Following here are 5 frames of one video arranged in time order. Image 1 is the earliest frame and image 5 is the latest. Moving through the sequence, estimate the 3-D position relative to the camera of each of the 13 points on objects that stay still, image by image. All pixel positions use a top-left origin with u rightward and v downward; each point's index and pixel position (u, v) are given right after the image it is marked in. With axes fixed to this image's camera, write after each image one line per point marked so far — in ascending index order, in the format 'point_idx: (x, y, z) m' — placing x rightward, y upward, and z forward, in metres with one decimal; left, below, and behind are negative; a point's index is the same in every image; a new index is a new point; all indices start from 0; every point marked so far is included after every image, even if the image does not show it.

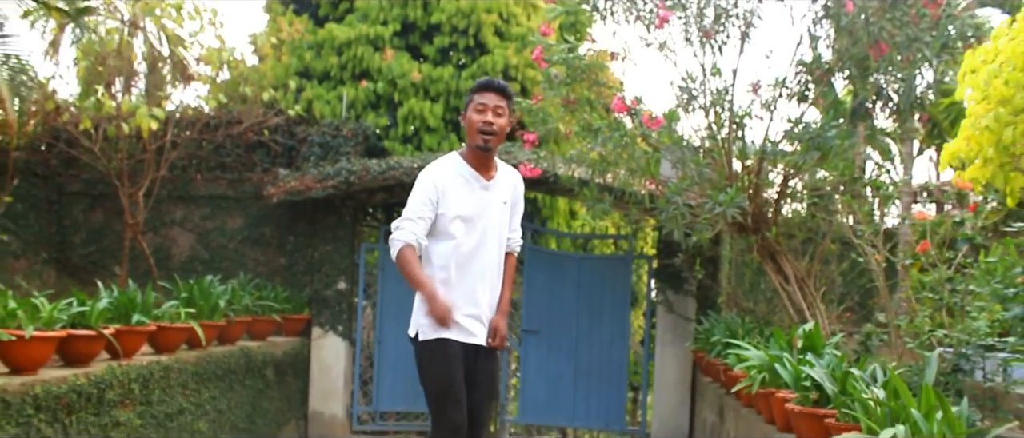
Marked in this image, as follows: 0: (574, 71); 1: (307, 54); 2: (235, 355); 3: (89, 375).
0: (+0.4, +1.1, +7.1) m
1: (-2.1, +1.7, +10.3) m
2: (-2.1, -1.1, +7.7) m
3: (-2.3, -0.9, +5.4) m
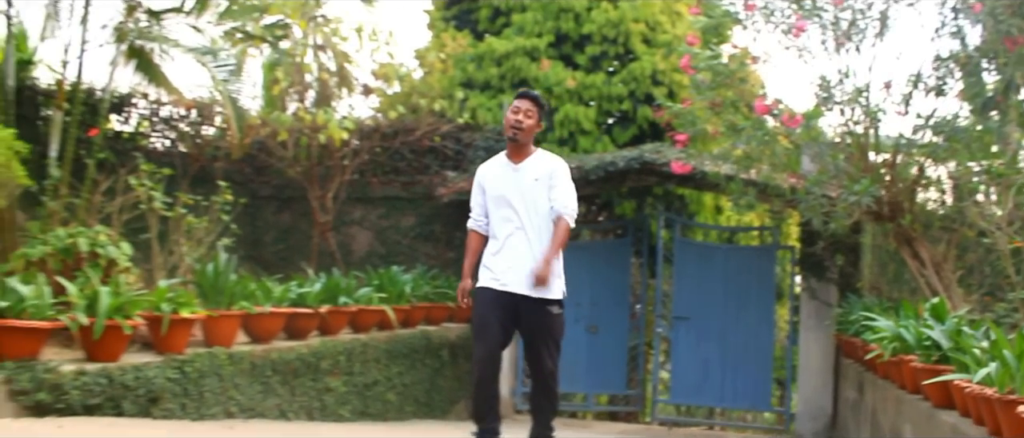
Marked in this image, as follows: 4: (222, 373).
0: (+1.6, +1.1, +7.7) m
1: (-0.5, +1.7, +11.3) m
2: (-0.8, -1.0, +8.7) m
3: (-1.3, -0.8, +6.5) m
4: (-1.6, -0.8, +5.4) m
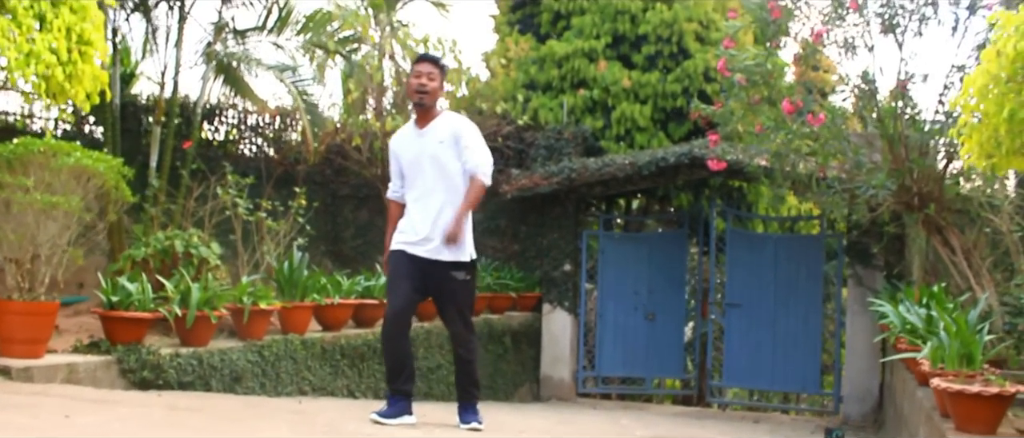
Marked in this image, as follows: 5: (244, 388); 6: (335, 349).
0: (+2.0, +1.2, +8.2) m
1: (+0.2, +1.8, +11.9) m
2: (-0.3, -1.0, +9.4) m
3: (-1.0, -0.8, +7.3) m
4: (-1.3, -0.9, +6.2) m
5: (-1.5, -1.0, +5.6) m
6: (-1.2, -0.9, +6.6) m
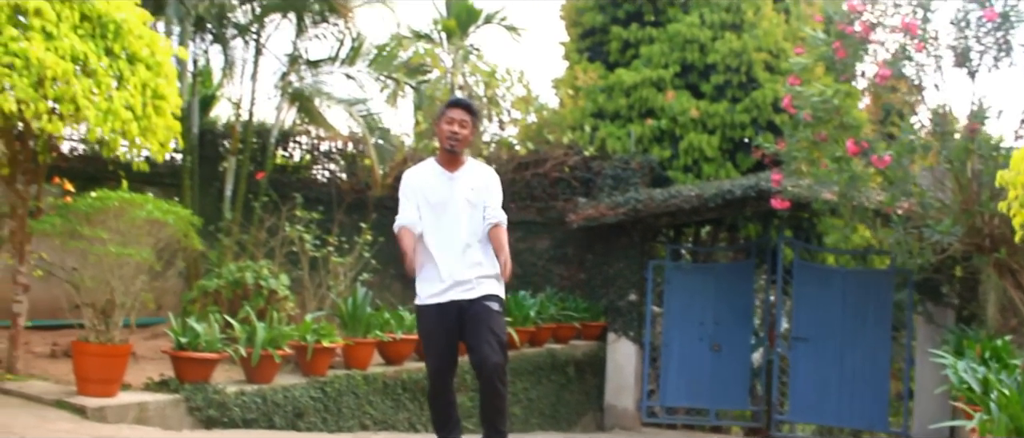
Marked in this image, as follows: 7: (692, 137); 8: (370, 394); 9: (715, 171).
0: (+2.5, +0.9, +8.1) m
1: (+1.1, +1.5, +12.0) m
2: (+0.3, -1.3, +9.5) m
3: (-0.6, -1.1, +7.4) m
4: (-1.0, -1.1, +6.4) m
5: (-1.2, -1.2, +5.8) m
6: (-0.8, -1.1, +6.8) m
7: (+2.1, +1.0, +11.4) m
8: (-0.9, -1.1, +6.5) m
9: (+2.3, +0.6, +11.4) m
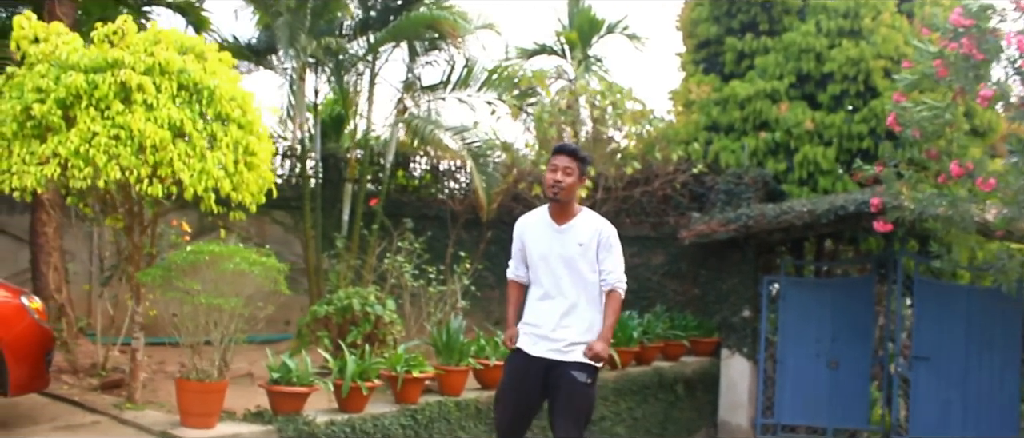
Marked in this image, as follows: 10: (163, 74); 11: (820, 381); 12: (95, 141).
0: (+3.3, +0.7, +7.9) m
1: (+2.4, +1.3, +11.9) m
2: (+1.3, -1.5, +9.5) m
3: (+0.2, -1.3, +7.6) m
4: (-0.4, -1.3, +6.7) m
5: (-0.7, -1.4, +6.1) m
6: (-0.2, -1.3, +7.1) m
7: (+3.3, +0.8, +11.1) m
8: (-0.3, -1.4, +6.8) m
9: (+3.6, +0.4, +11.2) m
10: (-2.0, +0.9, +5.7) m
11: (+3.3, -1.7, +10.6) m
12: (-2.3, +0.4, +5.4) m
